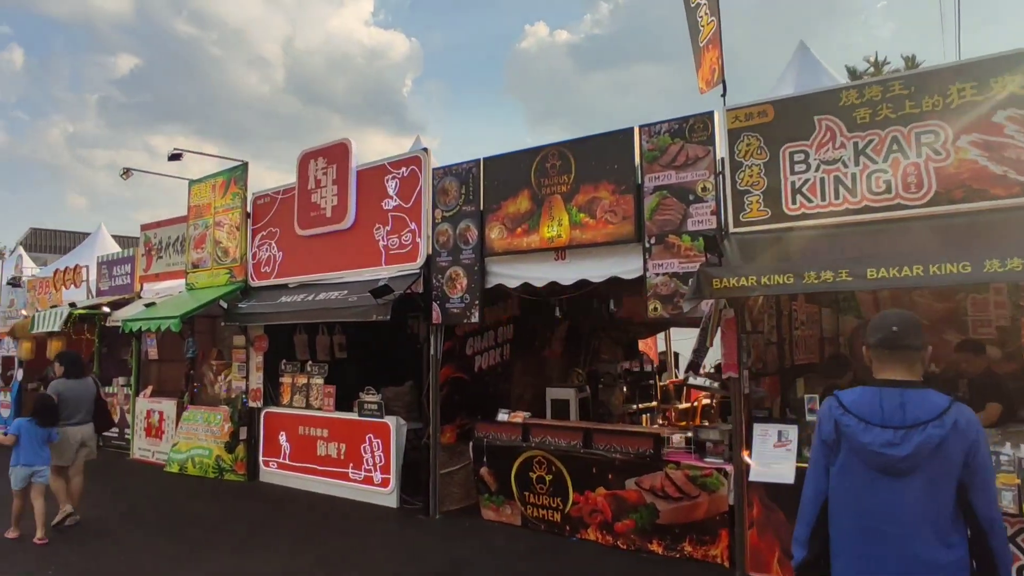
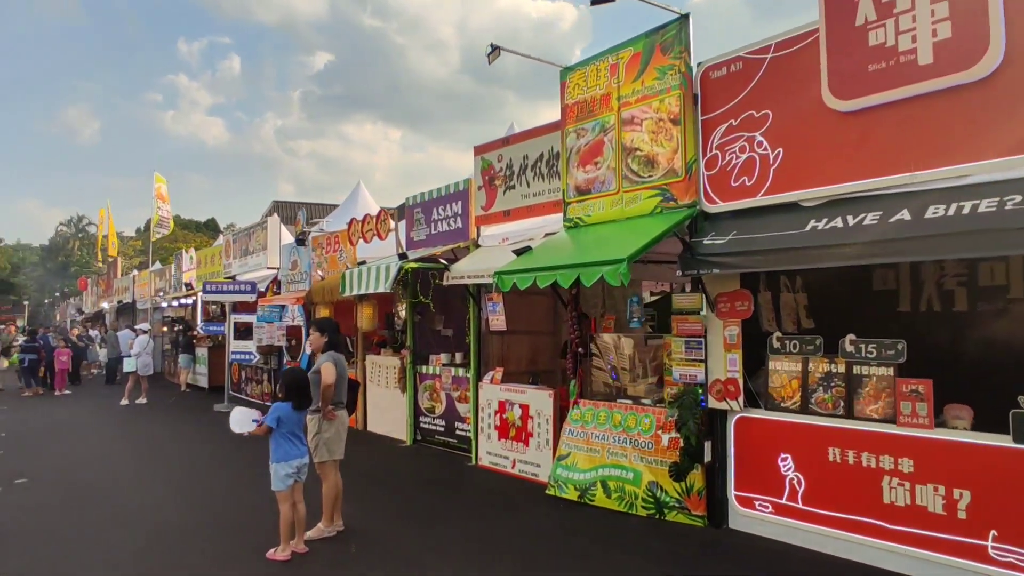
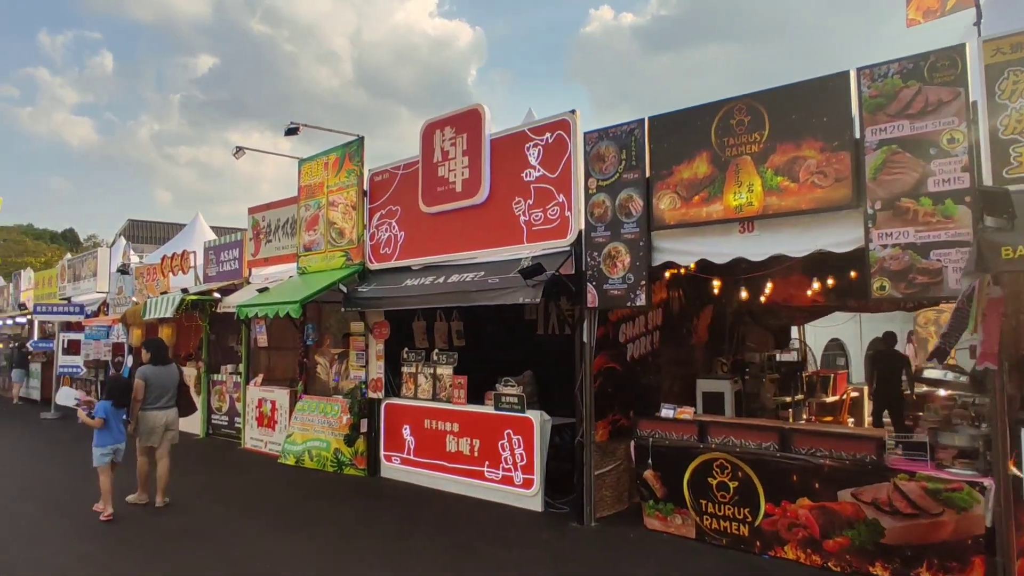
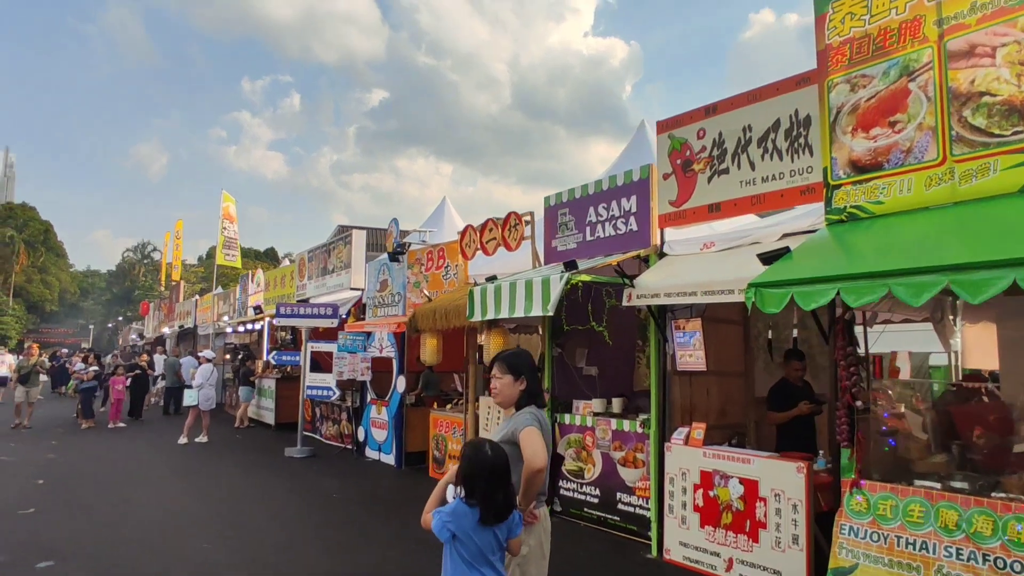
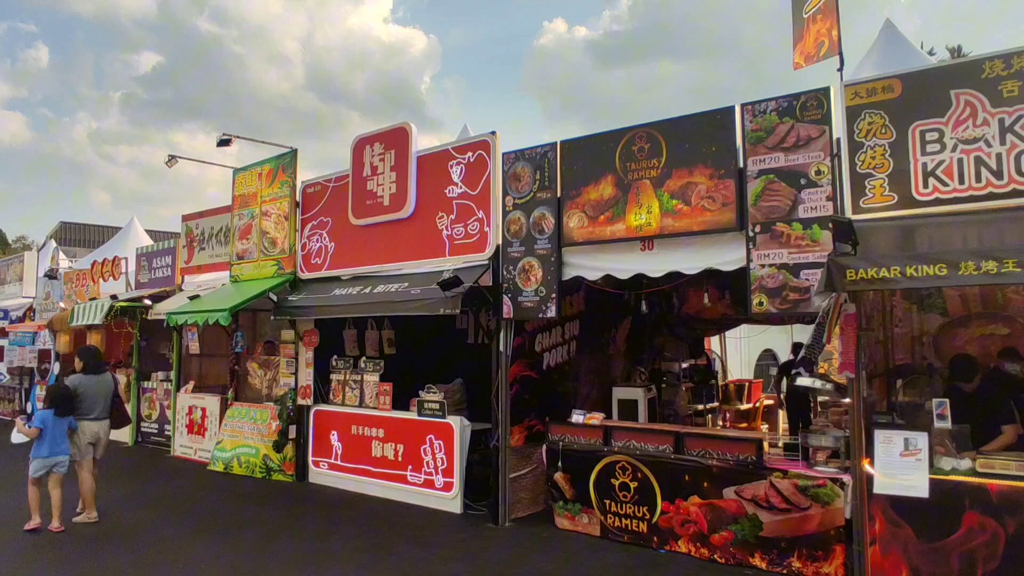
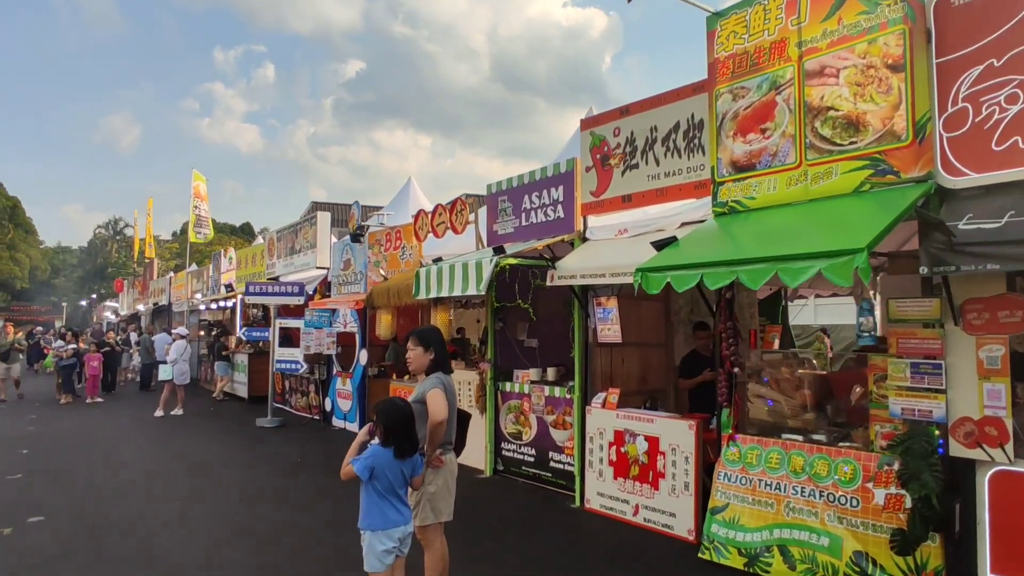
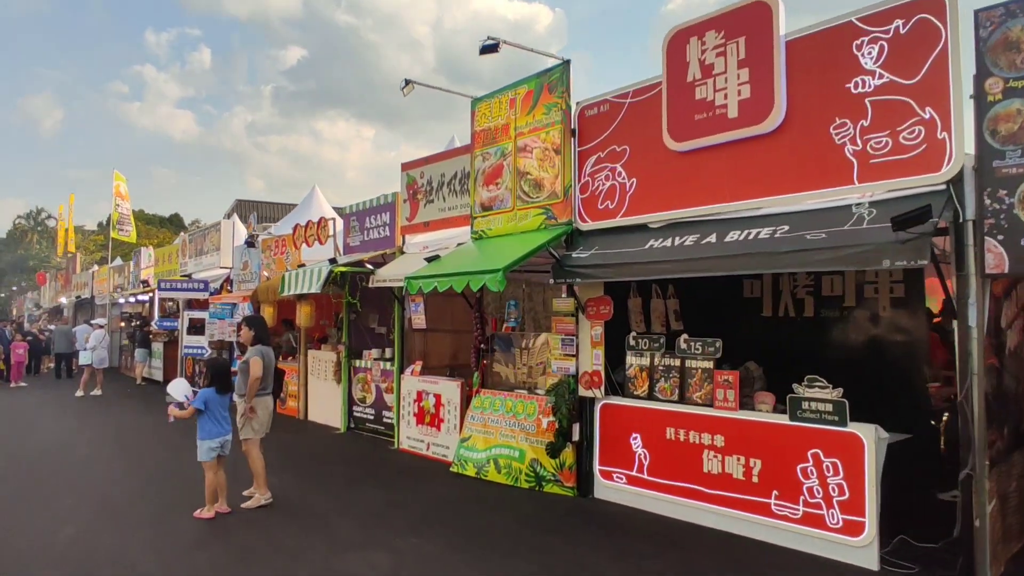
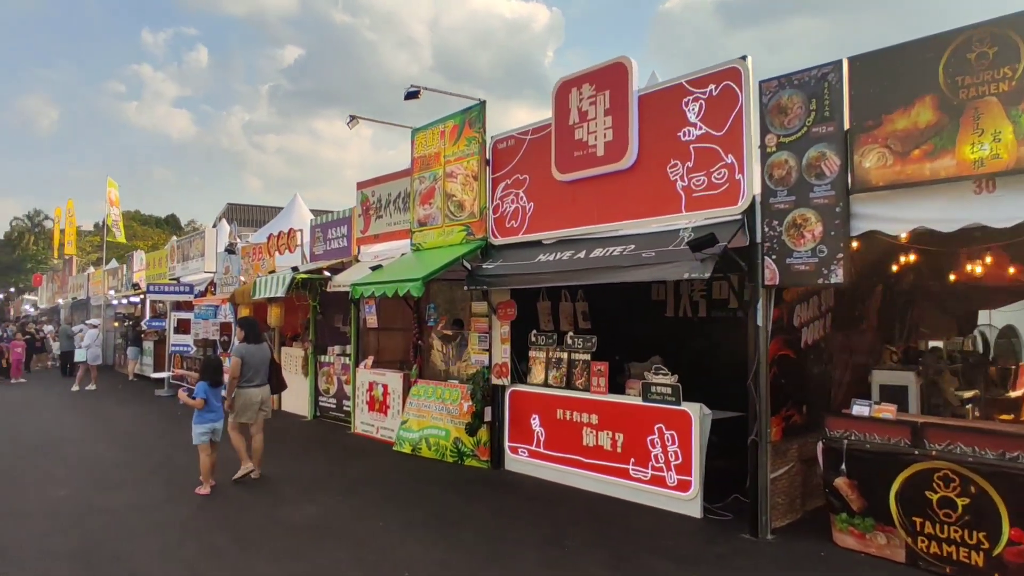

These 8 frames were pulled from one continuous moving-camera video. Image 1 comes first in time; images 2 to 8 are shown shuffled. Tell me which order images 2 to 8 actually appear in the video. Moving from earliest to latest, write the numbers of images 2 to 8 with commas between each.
5, 3, 8, 7, 2, 6, 4
